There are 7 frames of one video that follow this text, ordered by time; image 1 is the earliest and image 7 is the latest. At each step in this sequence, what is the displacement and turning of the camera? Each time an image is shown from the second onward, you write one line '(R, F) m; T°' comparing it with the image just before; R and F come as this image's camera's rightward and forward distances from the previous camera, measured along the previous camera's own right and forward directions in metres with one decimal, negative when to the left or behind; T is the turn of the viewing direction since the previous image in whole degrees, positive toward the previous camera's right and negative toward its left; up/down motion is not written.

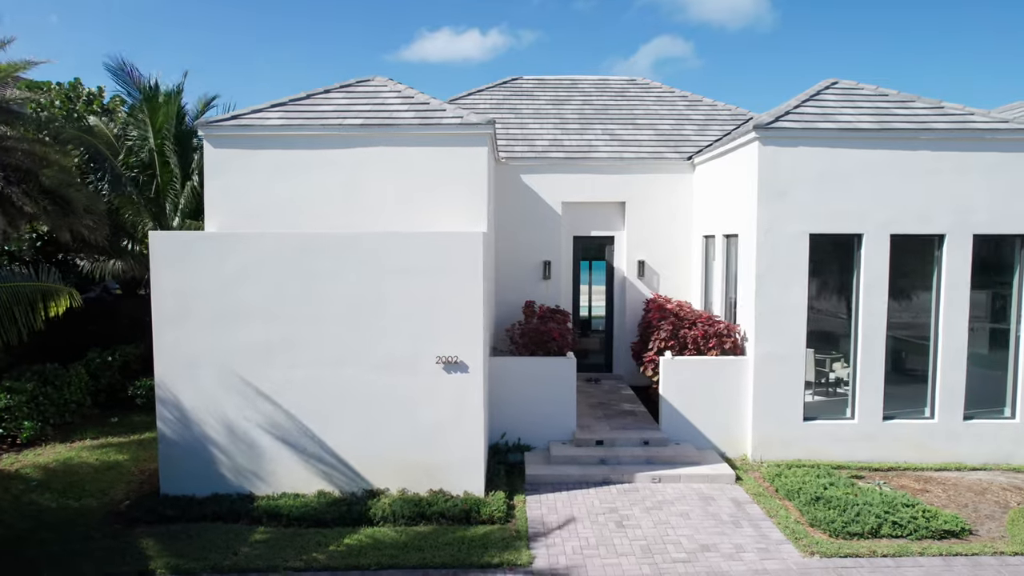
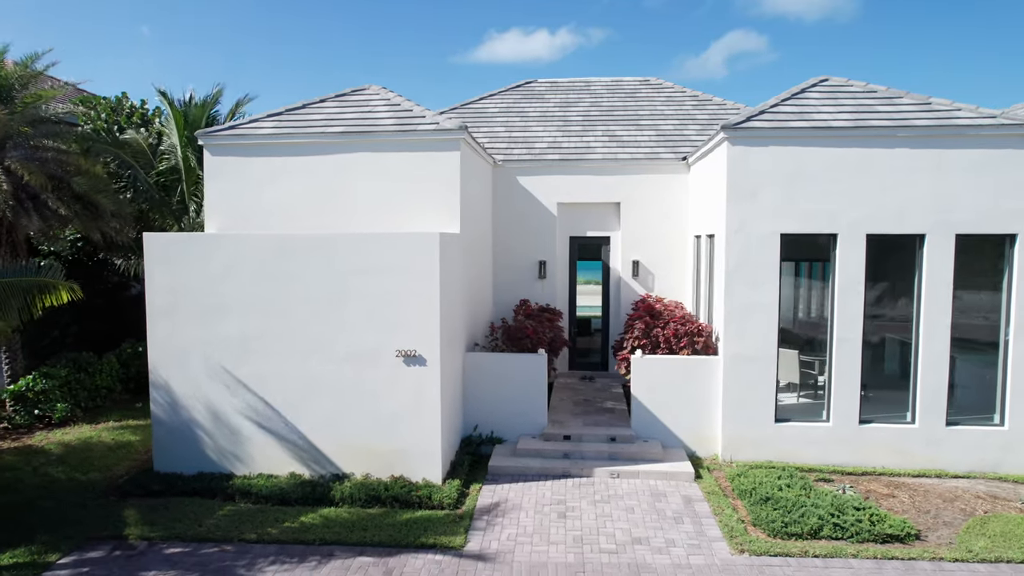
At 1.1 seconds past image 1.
(+1.4, -0.3) m; -6°
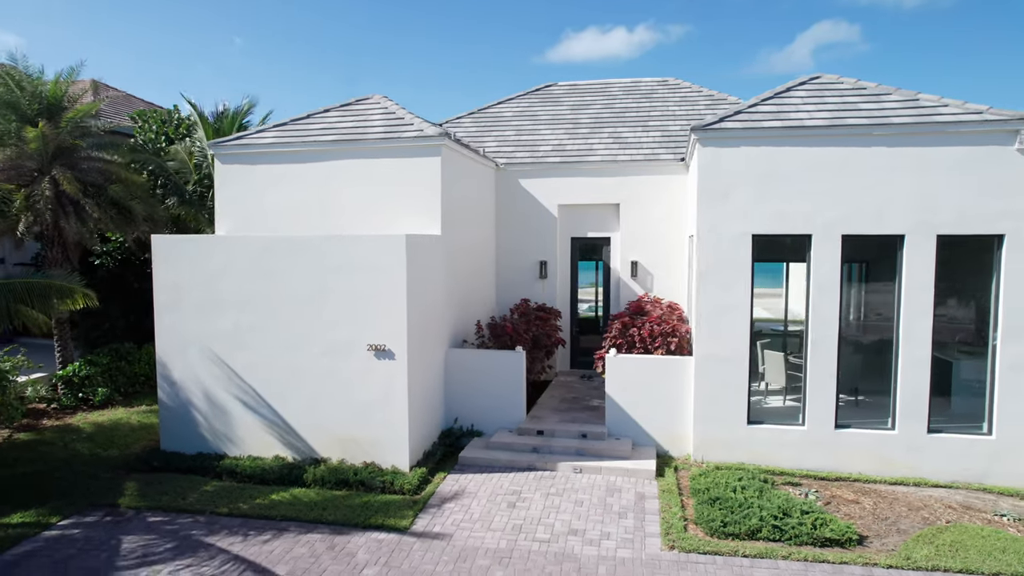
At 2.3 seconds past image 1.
(+1.4, -0.3) m; -7°
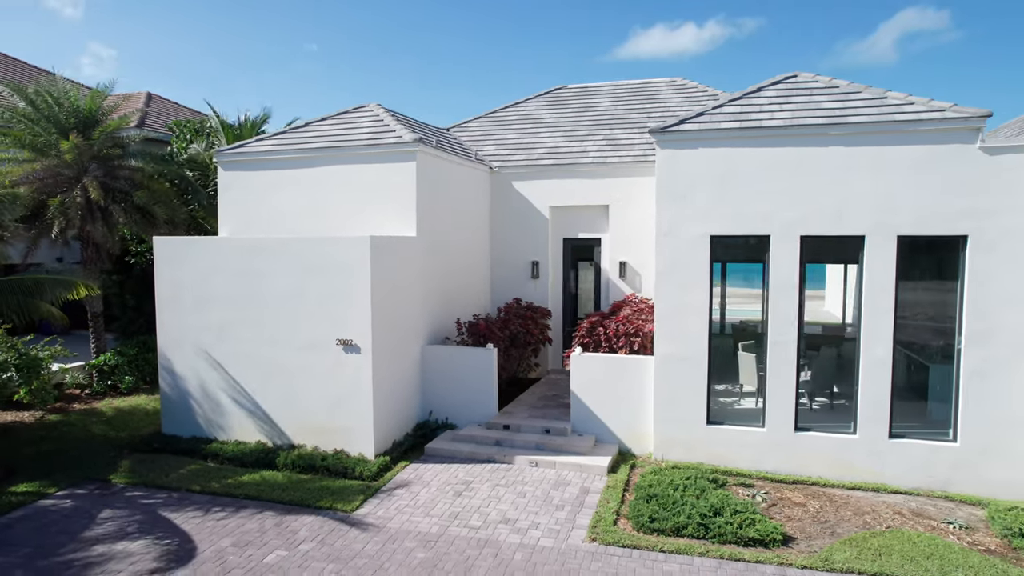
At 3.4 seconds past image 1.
(+1.5, -0.3) m; -6°
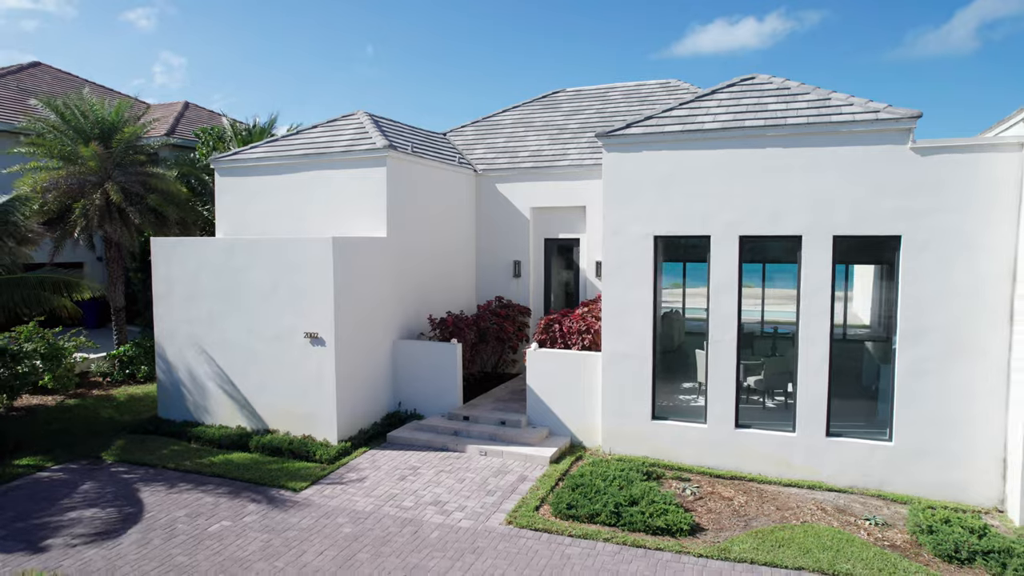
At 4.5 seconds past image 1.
(+1.5, -0.4) m; -5°
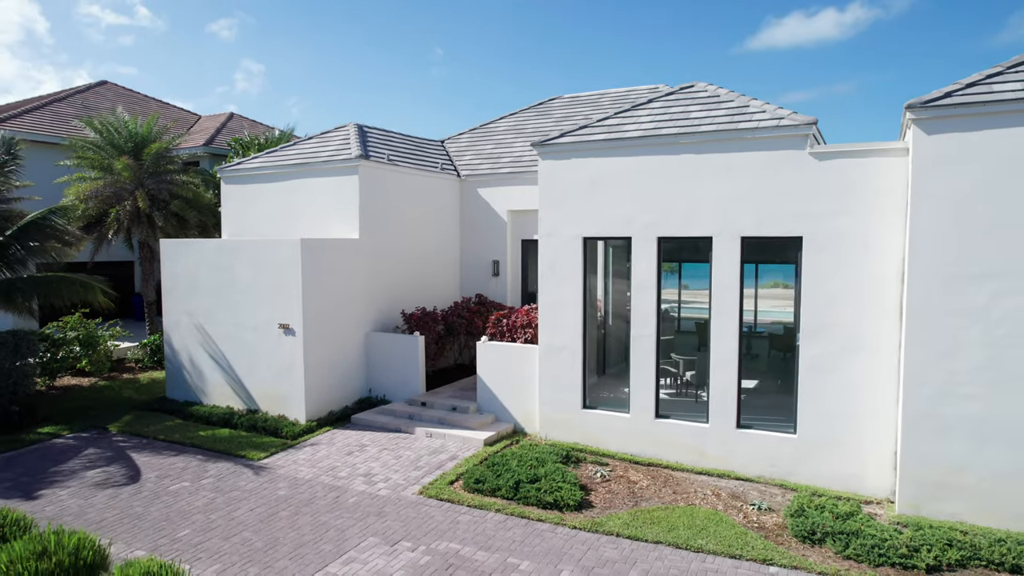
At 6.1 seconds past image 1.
(+1.9, -0.7) m; -6°
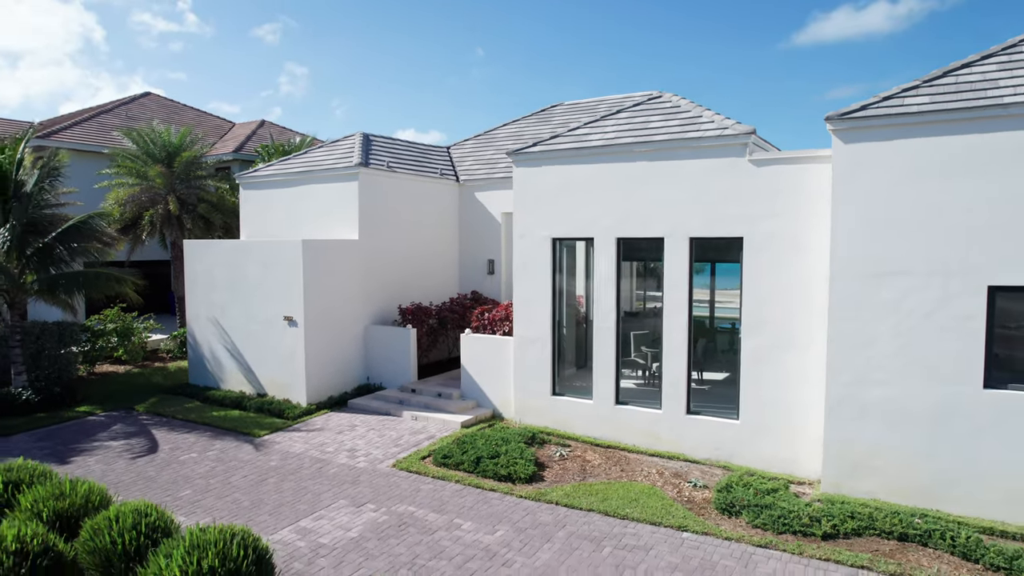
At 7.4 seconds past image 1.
(+1.1, -0.9) m; -4°
